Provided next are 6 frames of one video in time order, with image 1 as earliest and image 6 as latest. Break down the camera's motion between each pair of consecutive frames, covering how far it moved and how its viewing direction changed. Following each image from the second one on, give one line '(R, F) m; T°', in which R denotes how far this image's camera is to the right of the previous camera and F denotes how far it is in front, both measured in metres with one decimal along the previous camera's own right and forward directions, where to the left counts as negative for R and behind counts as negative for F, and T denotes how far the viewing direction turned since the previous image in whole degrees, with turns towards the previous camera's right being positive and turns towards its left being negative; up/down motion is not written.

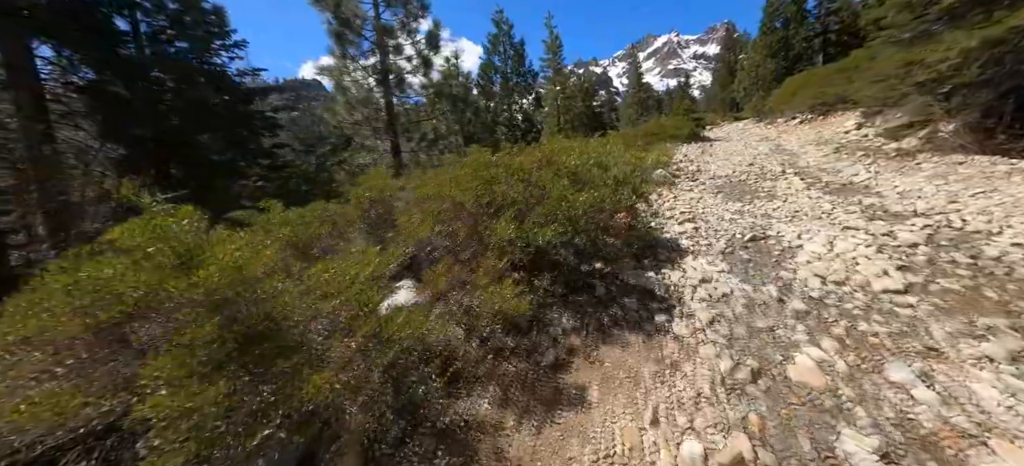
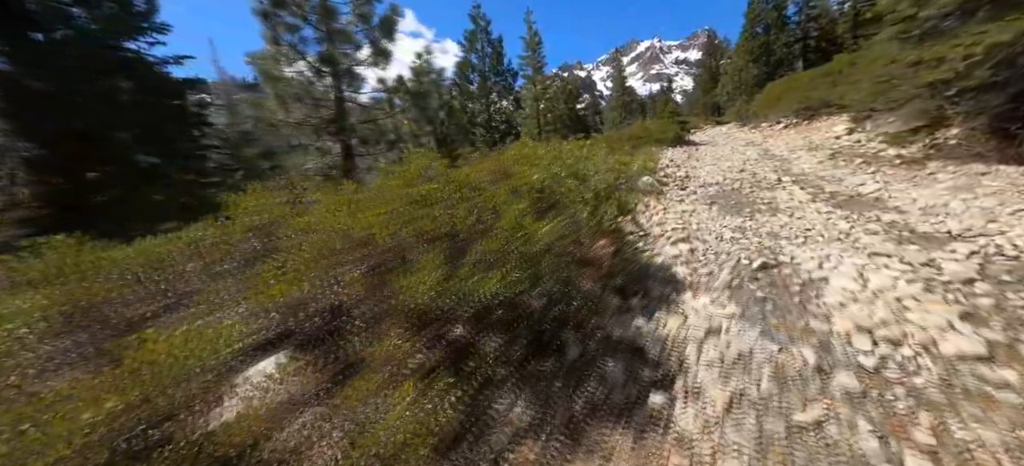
(+0.4, +1.1) m; +2°
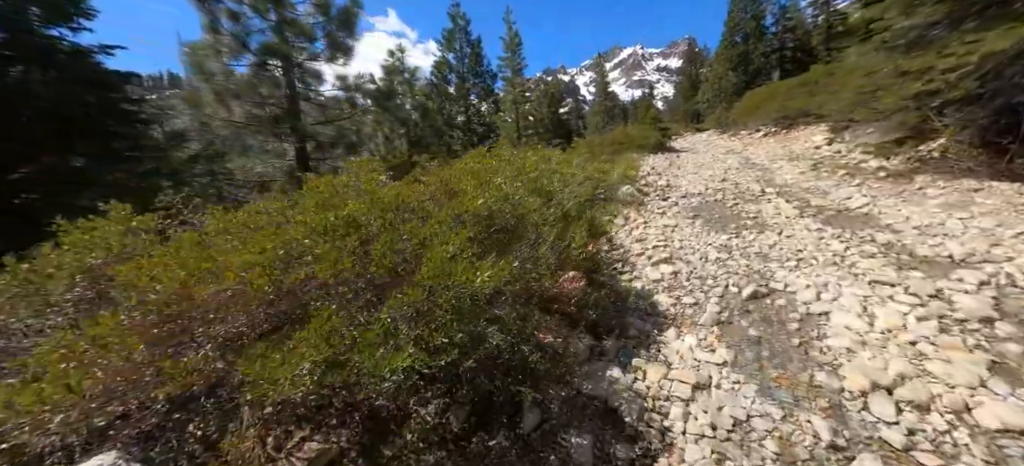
(+0.3, +0.6) m; +3°
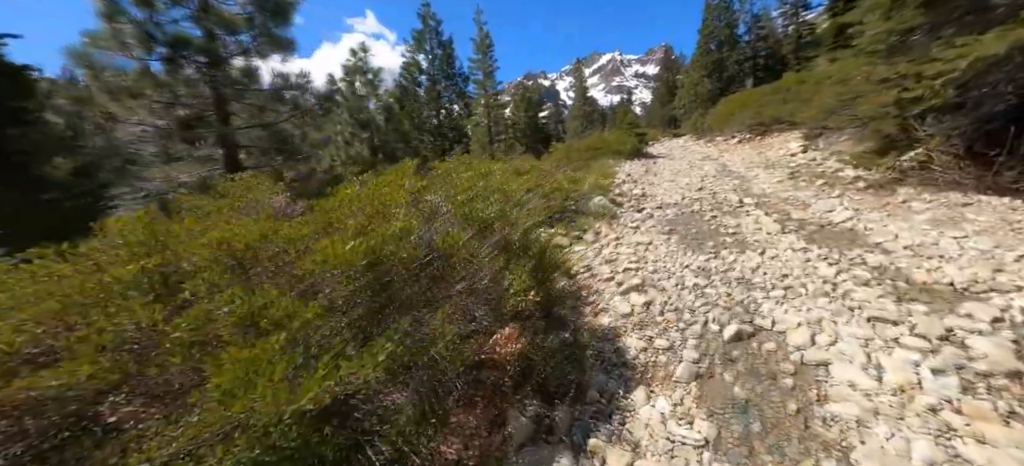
(+0.4, +0.7) m; +3°
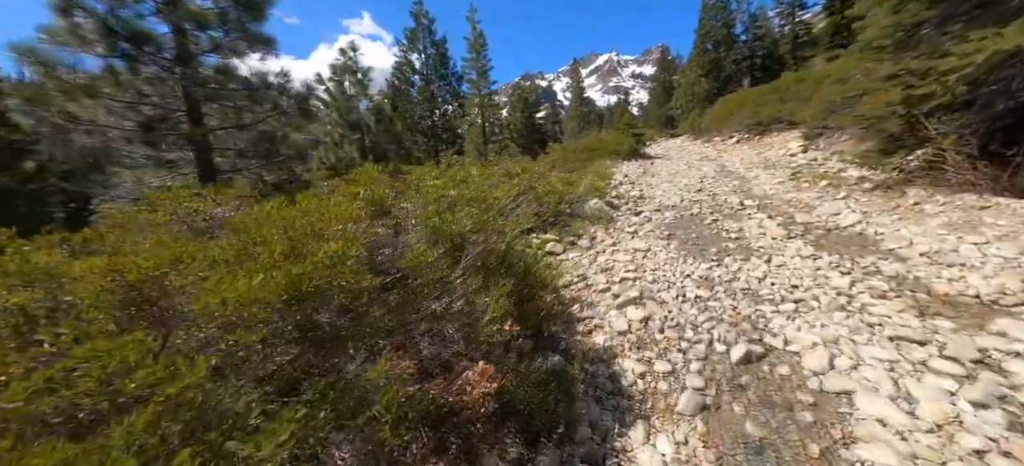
(+0.1, +0.3) m; 0°
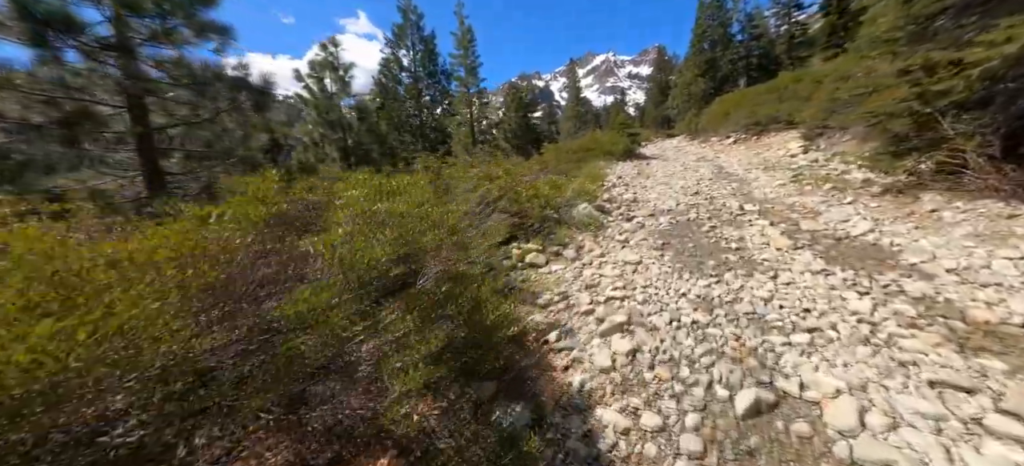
(+0.3, +0.5) m; 0°
